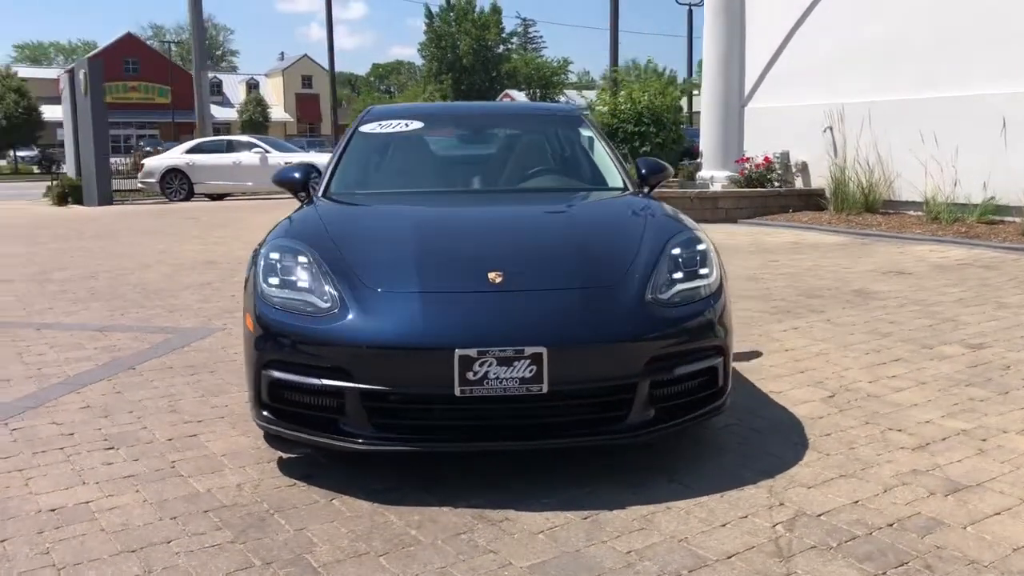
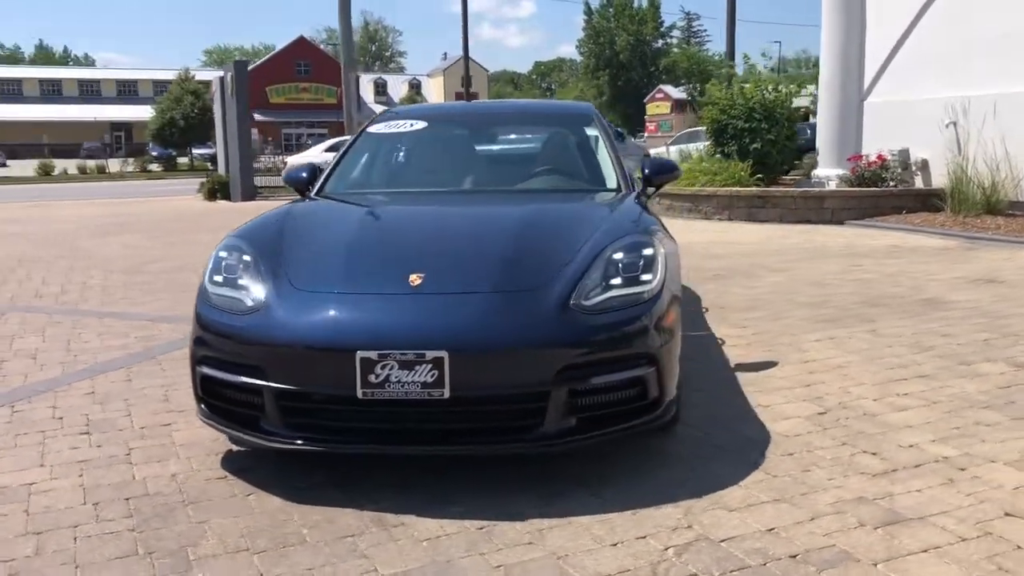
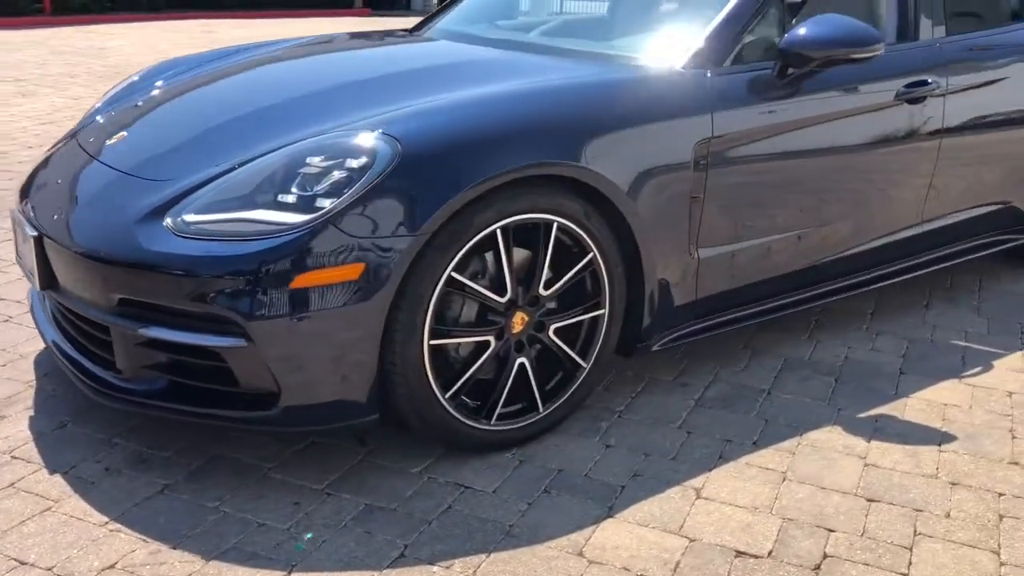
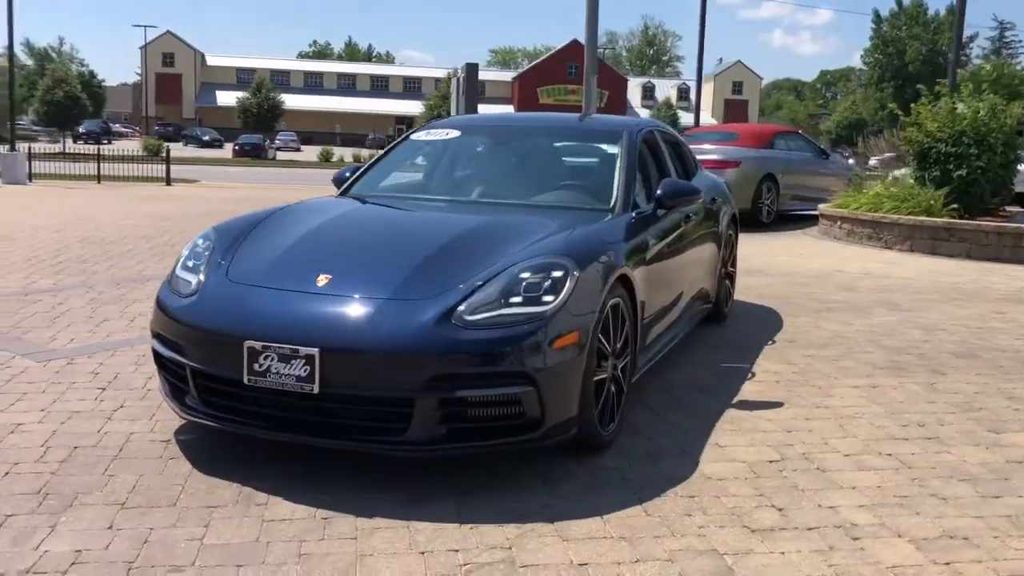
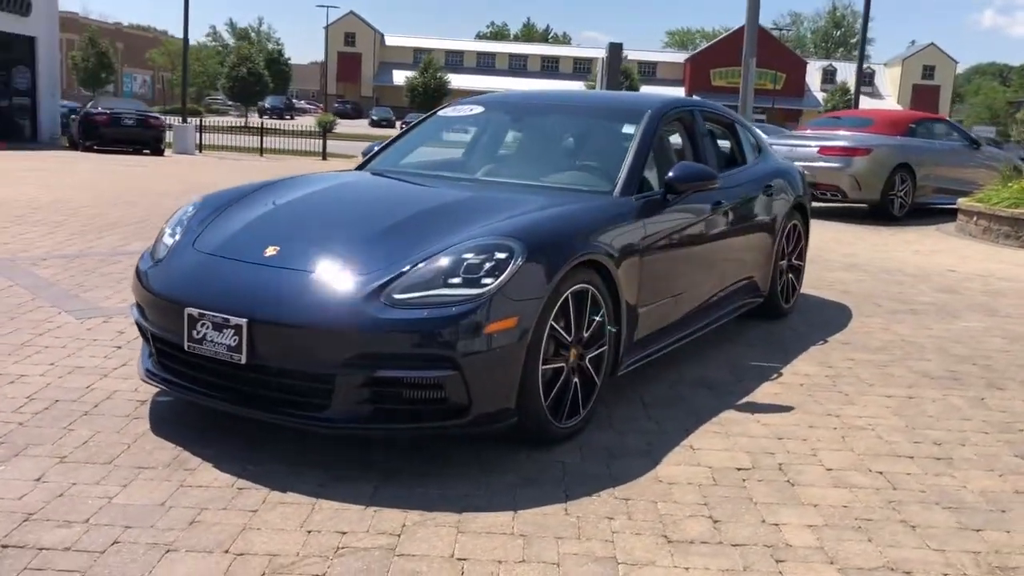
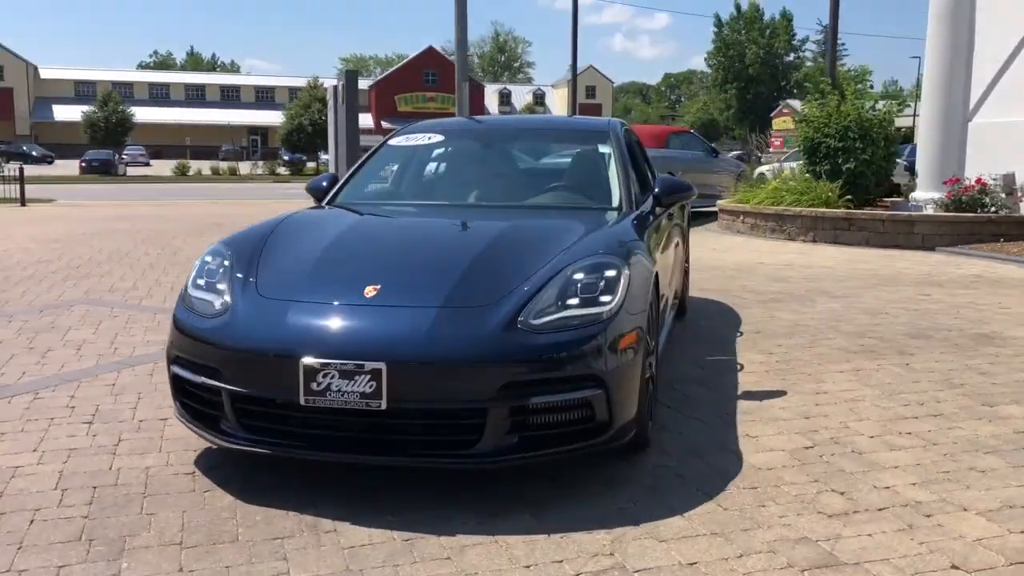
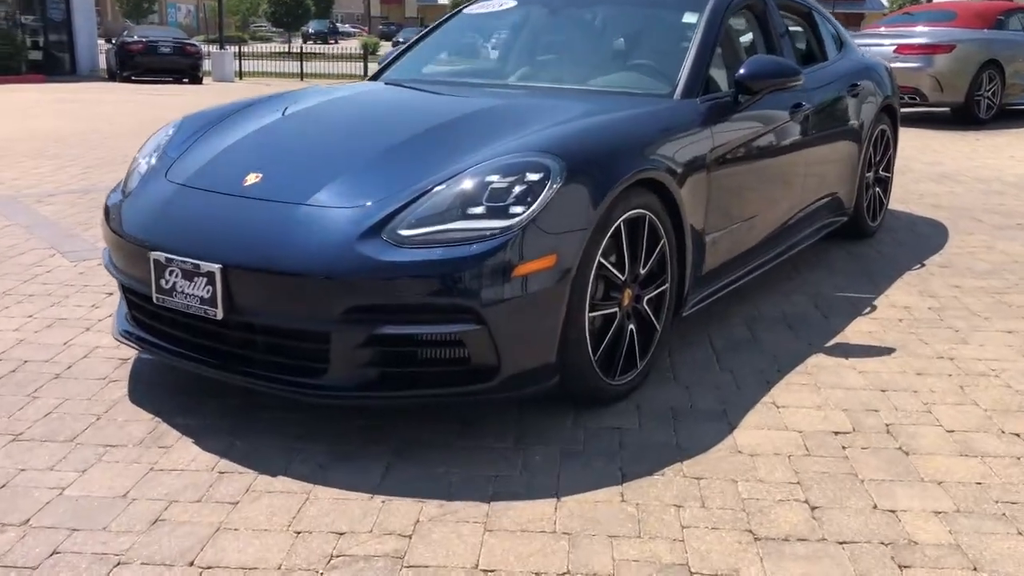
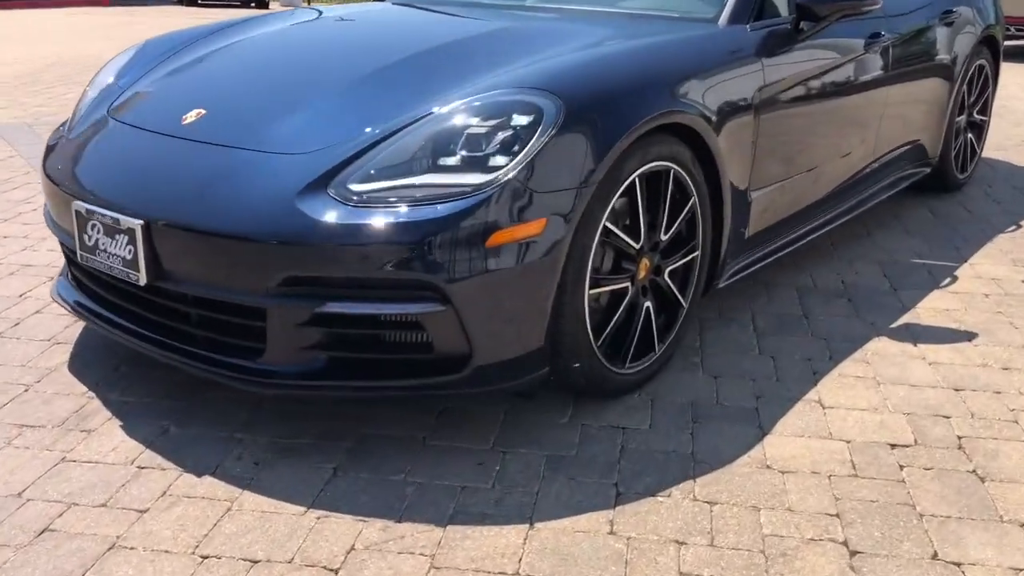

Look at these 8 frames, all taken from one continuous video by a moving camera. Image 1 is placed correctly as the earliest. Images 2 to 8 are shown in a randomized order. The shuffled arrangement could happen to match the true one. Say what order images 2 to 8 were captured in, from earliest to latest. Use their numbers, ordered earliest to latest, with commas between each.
2, 6, 4, 5, 7, 8, 3
